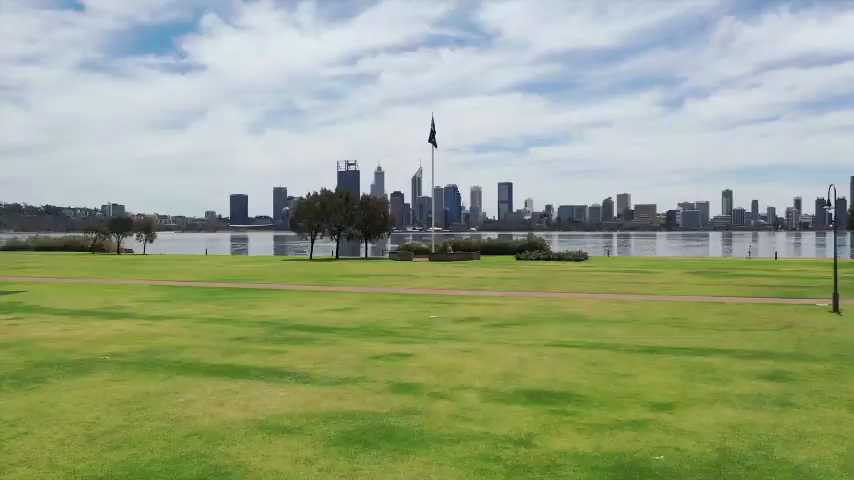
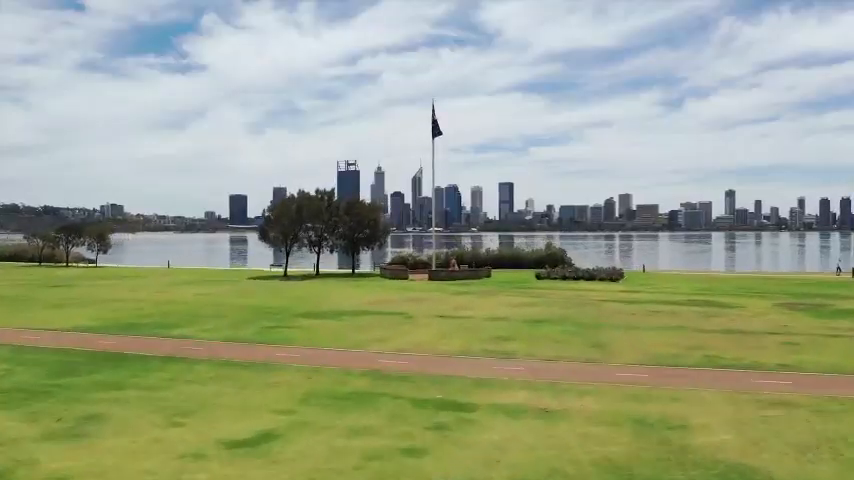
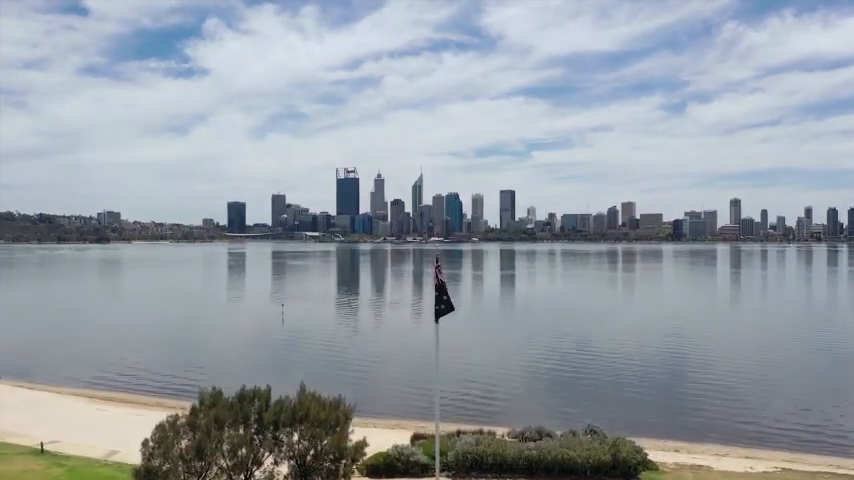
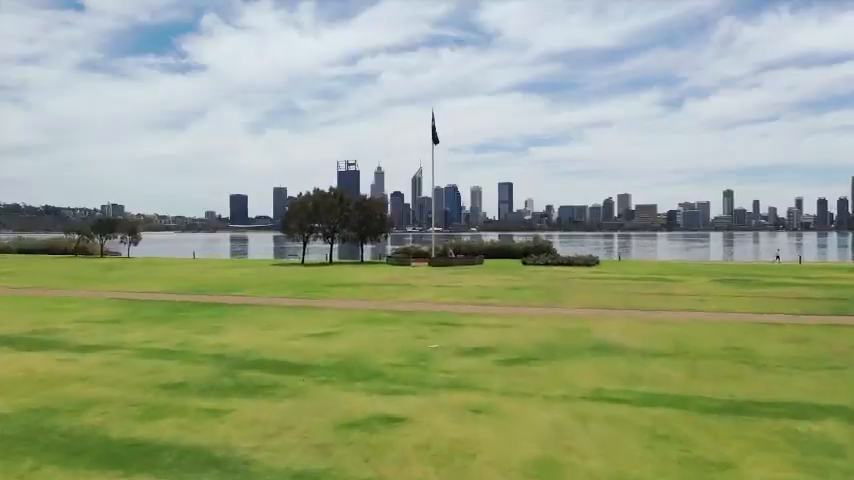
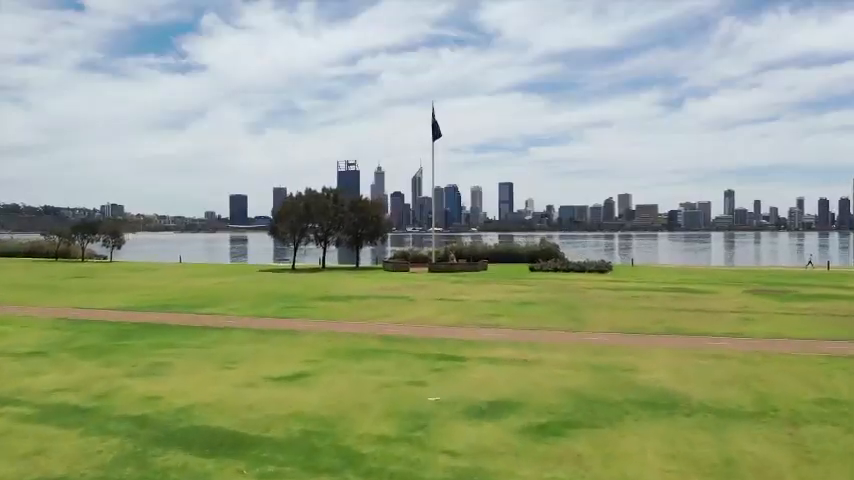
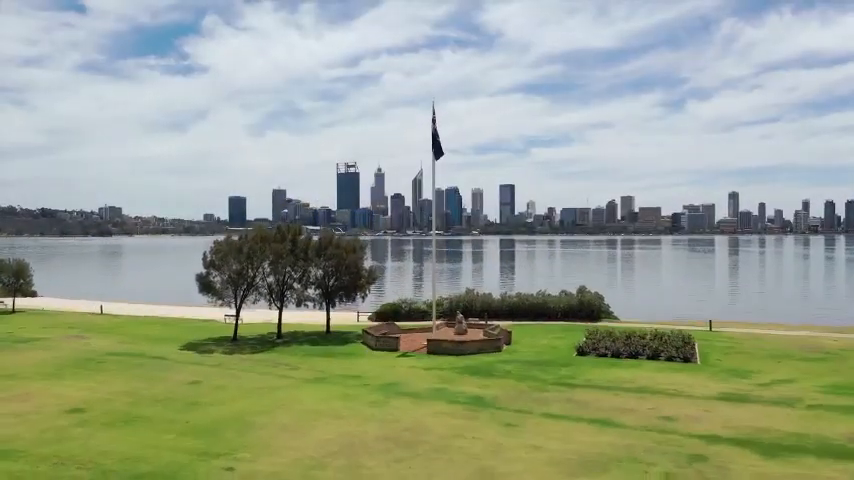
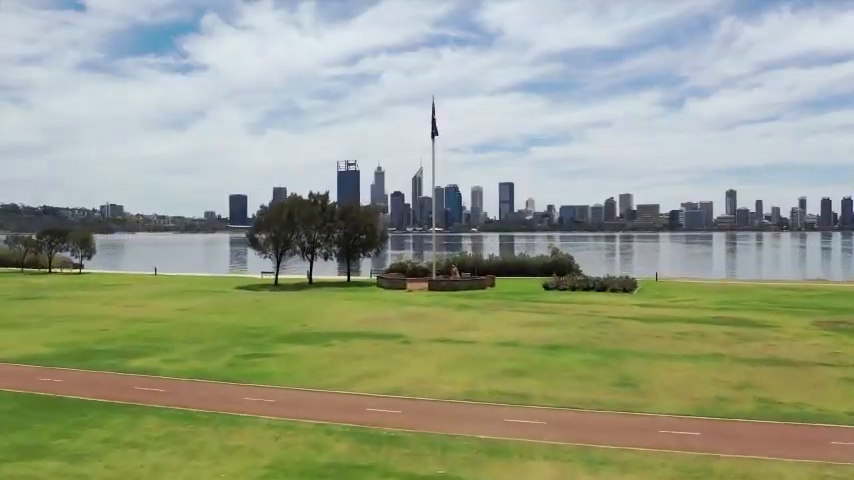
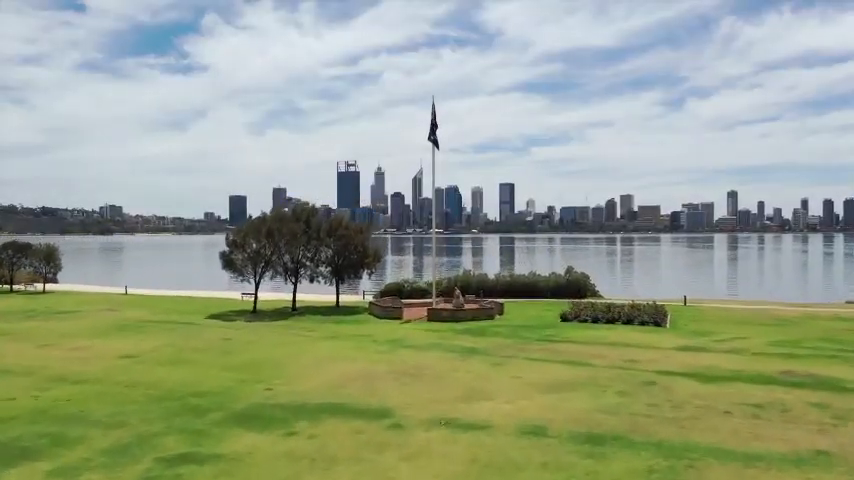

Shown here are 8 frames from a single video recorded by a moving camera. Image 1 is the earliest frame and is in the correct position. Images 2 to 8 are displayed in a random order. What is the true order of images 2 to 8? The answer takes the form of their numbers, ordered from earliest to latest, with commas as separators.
4, 5, 2, 7, 8, 6, 3
